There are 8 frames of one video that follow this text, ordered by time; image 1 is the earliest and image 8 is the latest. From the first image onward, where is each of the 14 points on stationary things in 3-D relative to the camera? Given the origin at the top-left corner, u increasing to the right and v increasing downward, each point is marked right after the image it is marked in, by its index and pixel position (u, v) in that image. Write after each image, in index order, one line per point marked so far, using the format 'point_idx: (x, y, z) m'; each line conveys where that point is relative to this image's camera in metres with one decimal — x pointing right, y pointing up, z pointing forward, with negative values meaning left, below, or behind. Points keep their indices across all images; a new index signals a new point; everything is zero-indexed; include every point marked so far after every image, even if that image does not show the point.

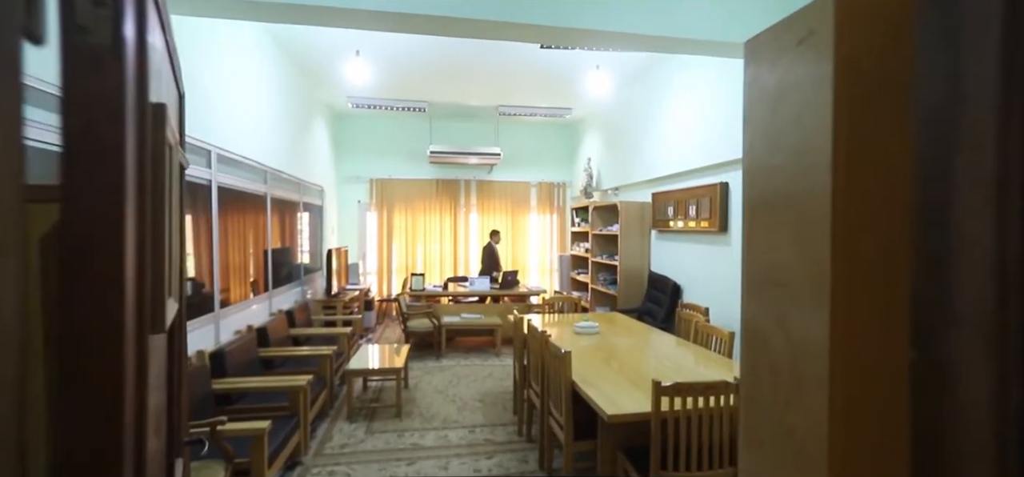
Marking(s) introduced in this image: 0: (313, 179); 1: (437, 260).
0: (-2.7, +0.8, +5.7) m
1: (-1.2, -0.4, +7.2) m
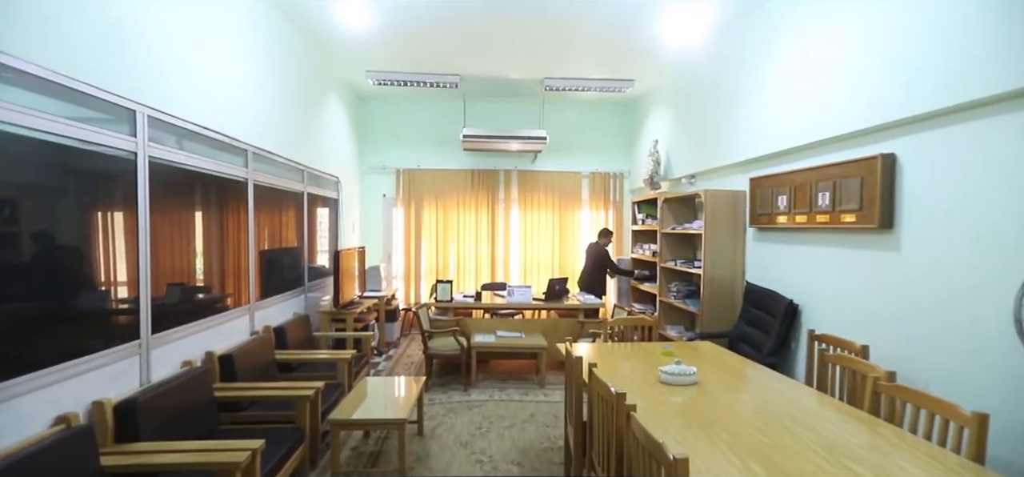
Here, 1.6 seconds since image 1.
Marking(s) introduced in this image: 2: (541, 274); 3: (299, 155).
0: (-2.2, +0.8, +4.9) m
1: (-0.6, -0.4, +6.3) m
2: (+0.4, -0.5, +6.3) m
3: (-2.1, +0.8, +4.3) m
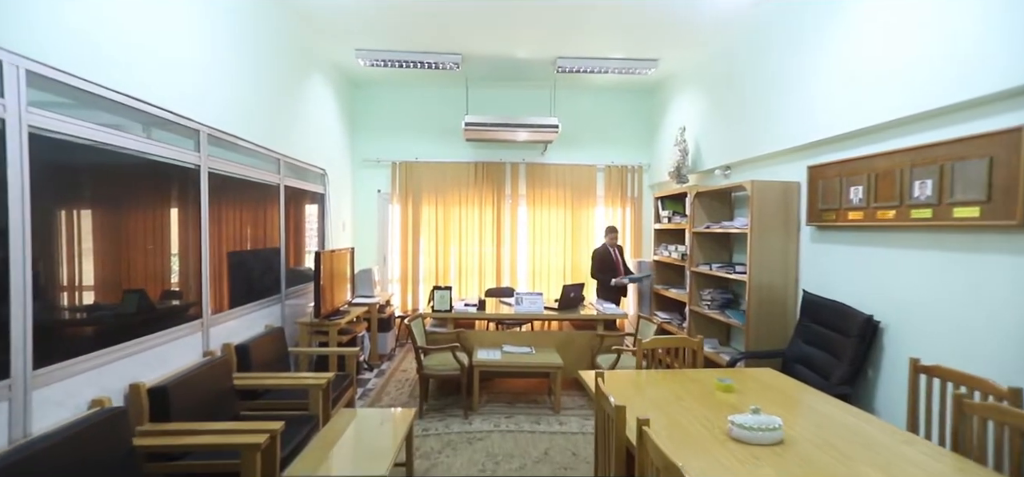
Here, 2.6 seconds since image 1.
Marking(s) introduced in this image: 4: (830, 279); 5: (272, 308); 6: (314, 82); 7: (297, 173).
0: (-2.1, +0.8, +4.4) m
1: (-0.5, -0.4, +5.8) m
2: (+0.5, -0.5, +5.7) m
3: (-2.1, +0.8, +3.8) m
4: (+2.0, -0.3, +2.8) m
5: (-2.0, -0.6, +3.5) m
6: (-2.1, +1.6, +4.5) m
7: (-2.1, +0.6, +4.2) m
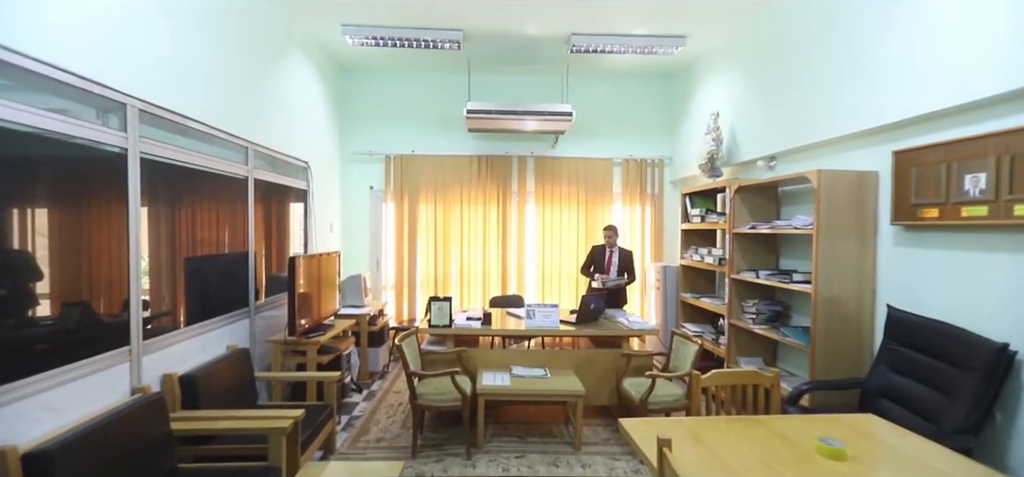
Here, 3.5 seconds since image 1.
0: (-2.0, +0.8, +3.8) m
1: (-0.4, -0.4, +5.2) m
2: (+0.6, -0.5, +5.2) m
3: (-2.0, +0.8, +3.3) m
4: (+2.1, -0.3, +2.2) m
5: (-1.9, -0.6, +3.0) m
6: (-2.0, +1.6, +4.0) m
7: (-2.0, +0.6, +3.7) m
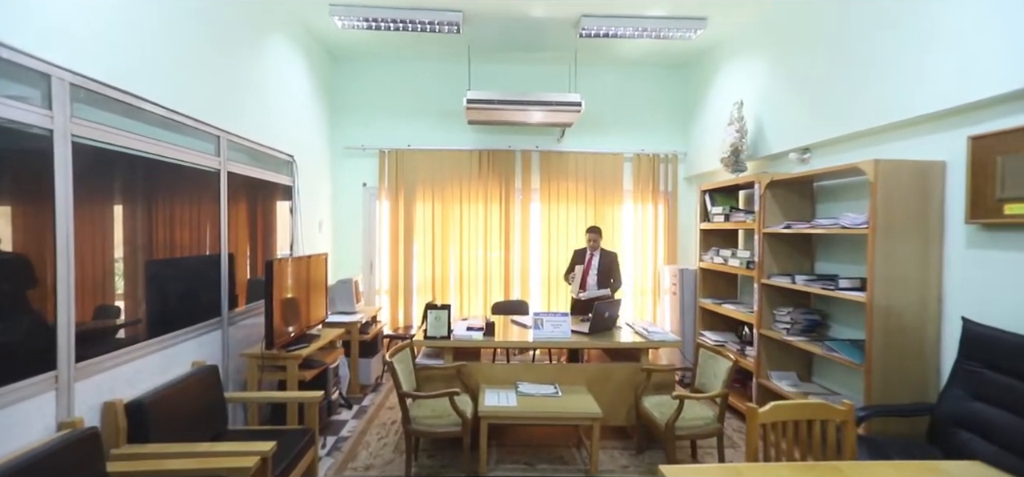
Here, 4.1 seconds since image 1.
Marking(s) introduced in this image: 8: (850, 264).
0: (-2.0, +0.8, +3.5) m
1: (-0.4, -0.4, +4.9) m
2: (+0.6, -0.6, +4.8) m
3: (-2.0, +0.8, +2.9) m
4: (+2.1, -0.3, +1.9) m
5: (-1.9, -0.6, +2.6) m
6: (-2.0, +1.6, +3.7) m
7: (-2.0, +0.6, +3.4) m
8: (+2.1, -0.2, +2.7) m
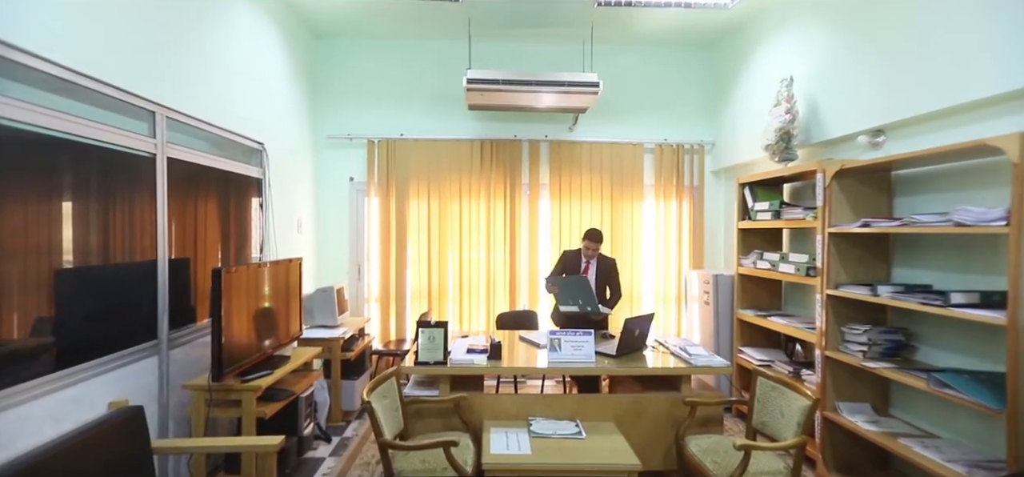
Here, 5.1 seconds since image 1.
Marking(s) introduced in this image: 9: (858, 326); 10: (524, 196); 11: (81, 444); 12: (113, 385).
0: (-1.9, +0.8, +2.9) m
1: (-0.3, -0.4, +4.3) m
2: (+0.7, -0.6, +4.3) m
3: (-1.9, +0.8, +2.4) m
4: (+2.2, -0.3, +1.3) m
5: (-1.8, -0.6, +2.1) m
6: (-1.9, +1.6, +3.1) m
7: (-1.9, +0.6, +2.8) m
8: (+2.1, -0.2, +2.1) m
9: (+1.9, -0.5, +2.4) m
10: (+0.1, +0.4, +4.3) m
11: (-1.6, -0.7, +1.6) m
12: (-1.8, -0.7, +2.0) m
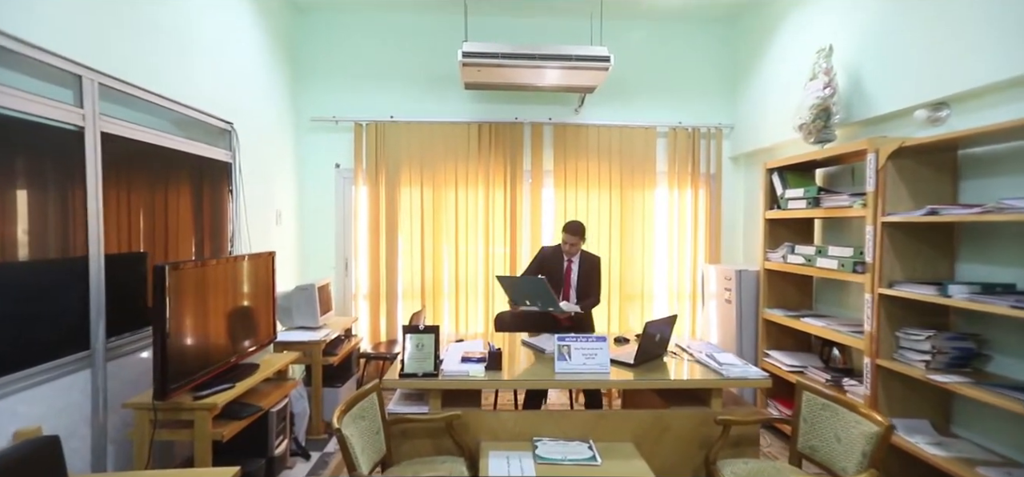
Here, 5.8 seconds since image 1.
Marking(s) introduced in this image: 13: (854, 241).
0: (-1.9, +0.8, +2.6) m
1: (-0.3, -0.3, +3.9) m
2: (+0.7, -0.5, +3.9) m
3: (-1.9, +0.8, +2.0) m
4: (+2.2, -0.2, +1.0) m
5: (-1.8, -0.6, +1.7) m
6: (-1.9, +1.6, +2.7) m
7: (-1.9, +0.7, +2.4) m
8: (+2.2, -0.1, +1.8) m
9: (+1.9, -0.4, +2.1) m
10: (+0.1, +0.5, +4.0) m
11: (-1.5, -0.7, +1.3) m
12: (-1.8, -0.6, +1.6) m
13: (+2.2, 0.0, +2.8) m
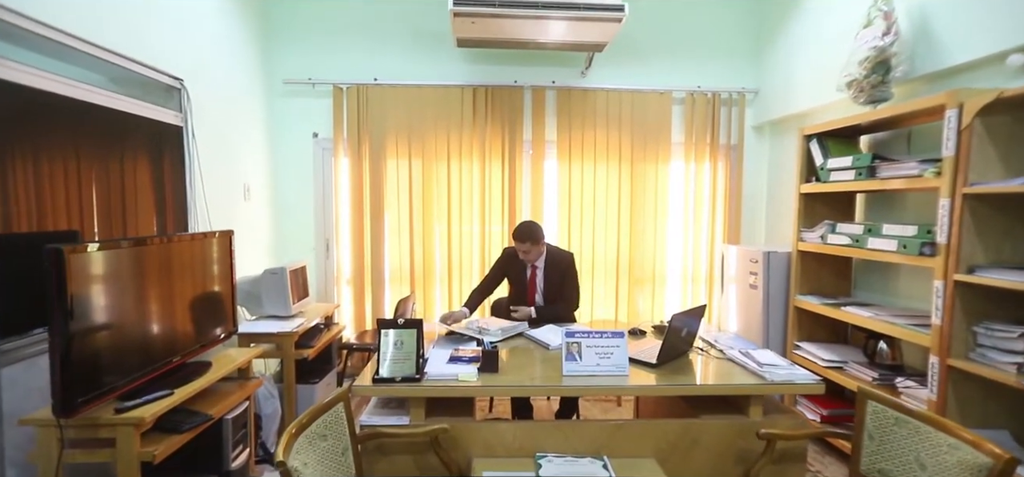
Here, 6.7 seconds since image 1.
0: (-1.9, +0.9, +2.1) m
1: (-0.3, -0.2, +3.6) m
2: (+0.7, -0.3, +3.6) m
3: (-1.9, +0.9, +1.5) m
4: (+2.2, -0.2, +0.6) m
5: (-1.8, -0.5, +1.4) m
6: (-1.9, +1.8, +2.2) m
7: (-1.9, +0.8, +2.0) m
8: (+2.1, 0.0, +1.4) m
9: (+1.9, -0.3, +1.7) m
10: (+0.1, +0.7, +3.5) m
11: (-1.6, -0.6, +0.9) m
12: (-1.8, -0.5, +1.3) m
13: (+2.2, +0.1, +2.4) m
